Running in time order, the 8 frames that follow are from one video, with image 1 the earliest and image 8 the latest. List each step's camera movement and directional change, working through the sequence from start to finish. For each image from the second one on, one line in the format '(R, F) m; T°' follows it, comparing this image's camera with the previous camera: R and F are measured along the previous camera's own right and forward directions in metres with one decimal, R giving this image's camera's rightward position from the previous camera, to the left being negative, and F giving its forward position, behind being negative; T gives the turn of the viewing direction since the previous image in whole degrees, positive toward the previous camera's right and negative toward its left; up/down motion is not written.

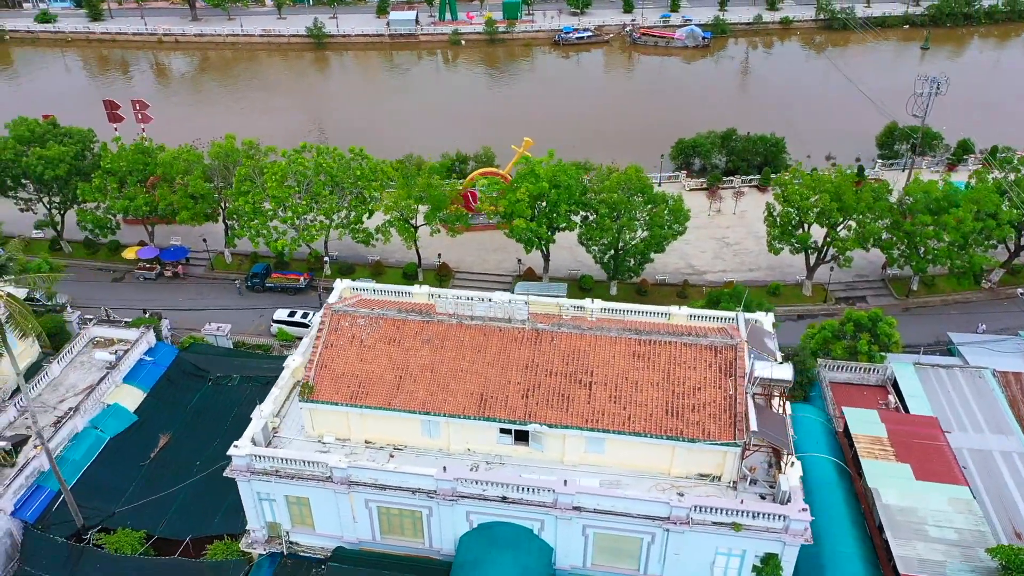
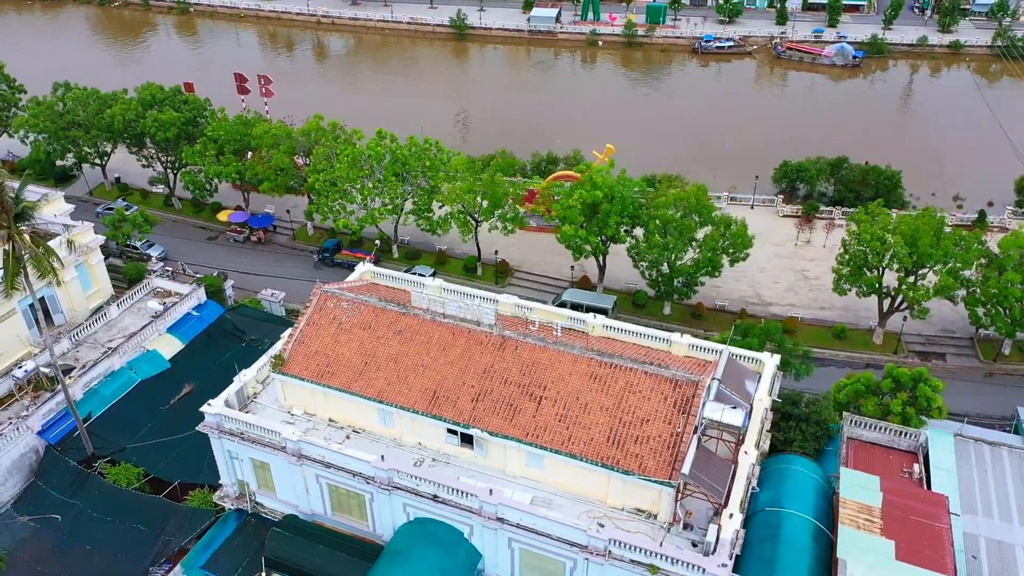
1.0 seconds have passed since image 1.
(+7.1, +0.8) m; -11°
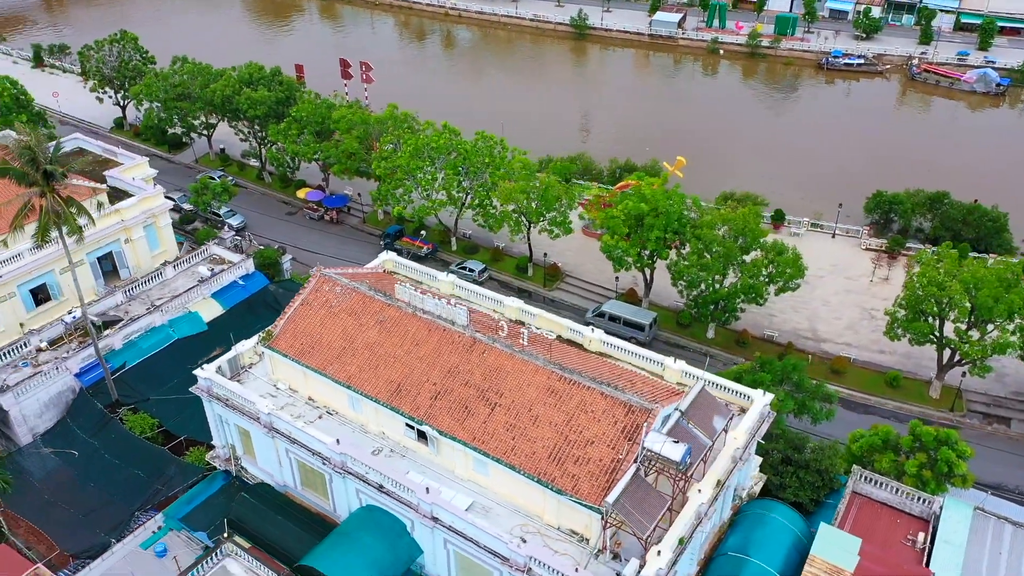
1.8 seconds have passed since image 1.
(+6.1, +0.7) m; -10°
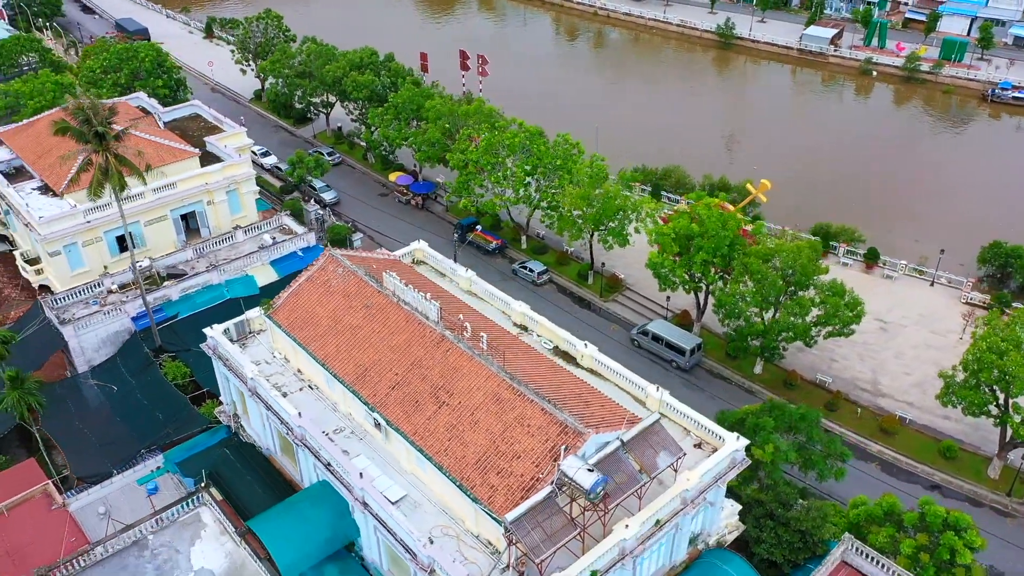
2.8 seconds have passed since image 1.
(+7.1, +0.9) m; -11°
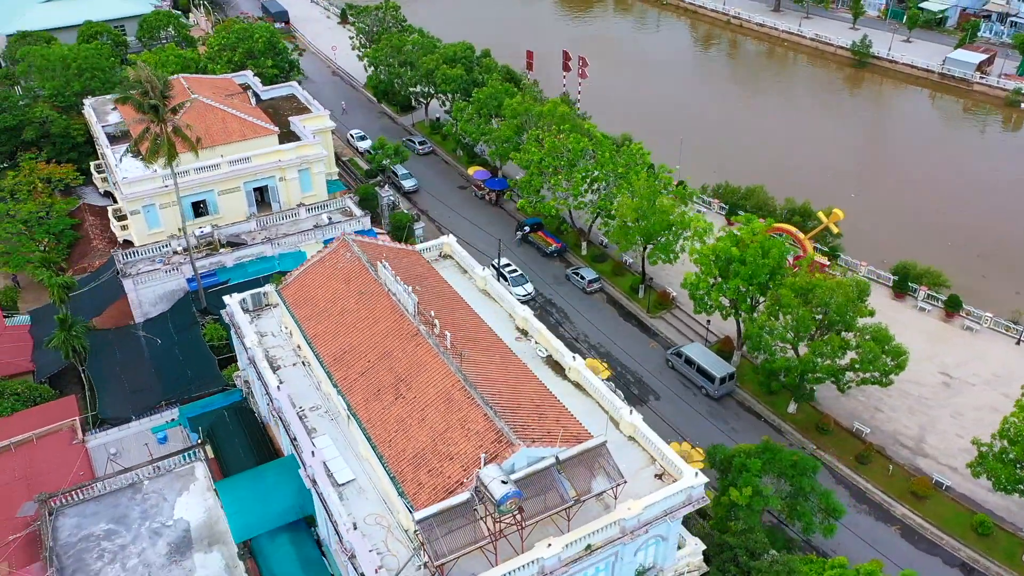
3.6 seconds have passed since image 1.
(+6.2, +0.7) m; -10°
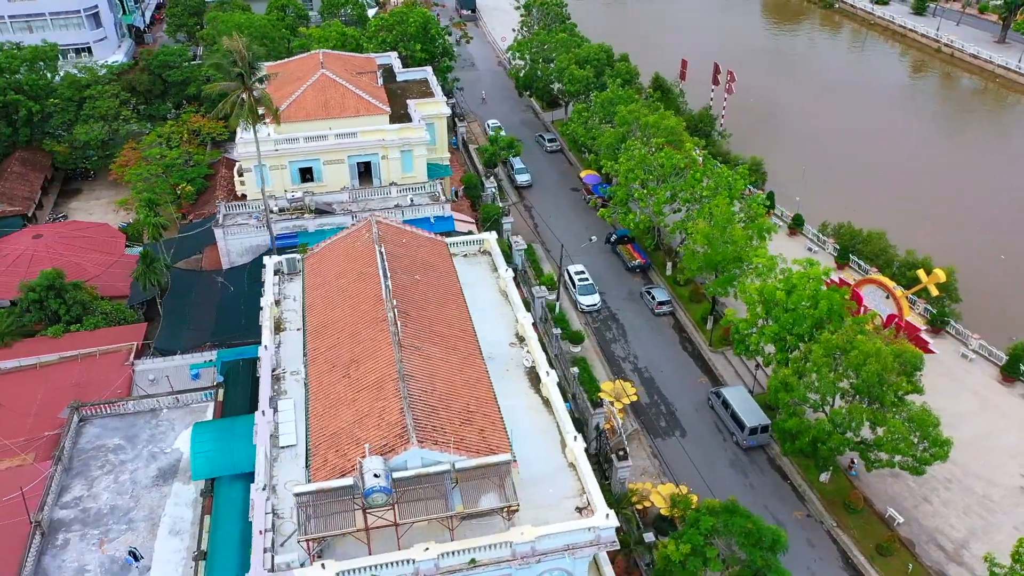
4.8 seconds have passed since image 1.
(+8.9, +1.4) m; -14°
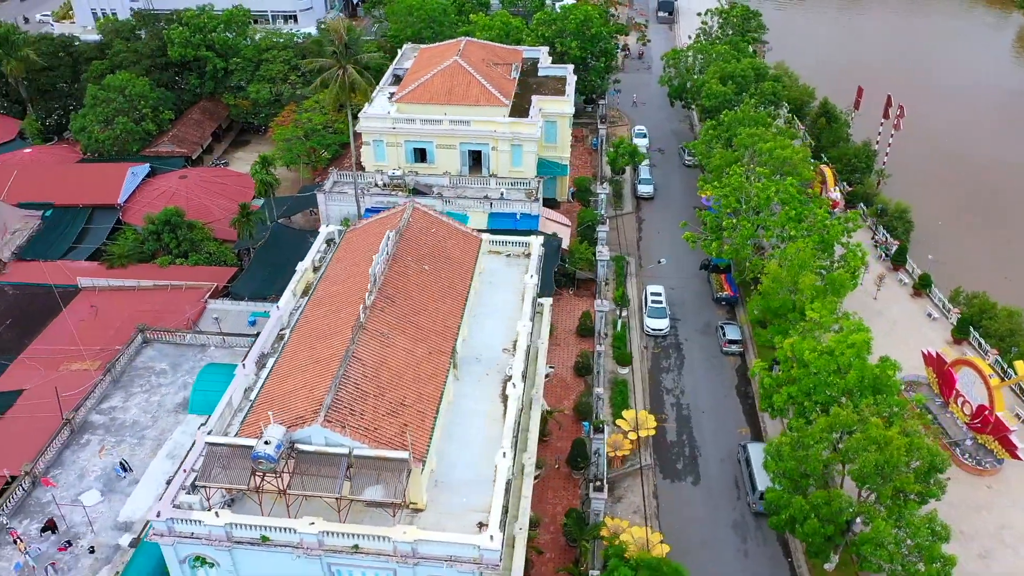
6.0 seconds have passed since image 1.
(+9.3, +1.6) m; -15°
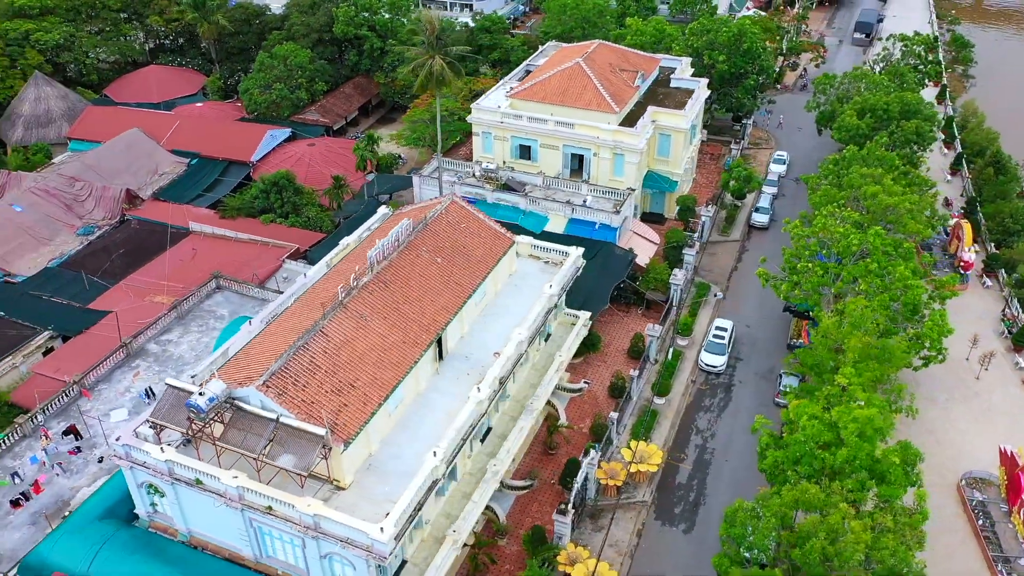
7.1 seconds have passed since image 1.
(+8.7, +1.4) m; -14°
